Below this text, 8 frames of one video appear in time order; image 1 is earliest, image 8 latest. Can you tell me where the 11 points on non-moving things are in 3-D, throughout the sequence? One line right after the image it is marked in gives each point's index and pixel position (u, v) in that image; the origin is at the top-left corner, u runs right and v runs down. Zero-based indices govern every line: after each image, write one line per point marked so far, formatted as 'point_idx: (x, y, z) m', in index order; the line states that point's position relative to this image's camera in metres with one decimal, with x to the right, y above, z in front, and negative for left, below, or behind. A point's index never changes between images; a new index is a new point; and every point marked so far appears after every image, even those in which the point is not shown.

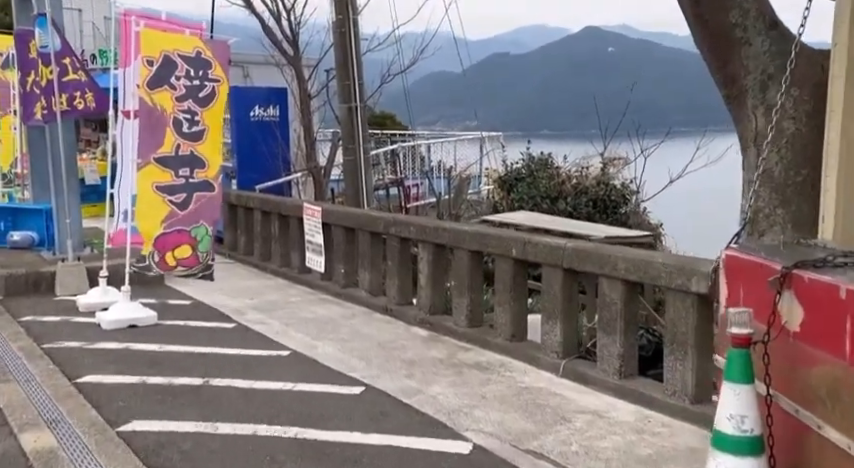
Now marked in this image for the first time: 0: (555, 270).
0: (+0.8, -0.2, +5.9) m
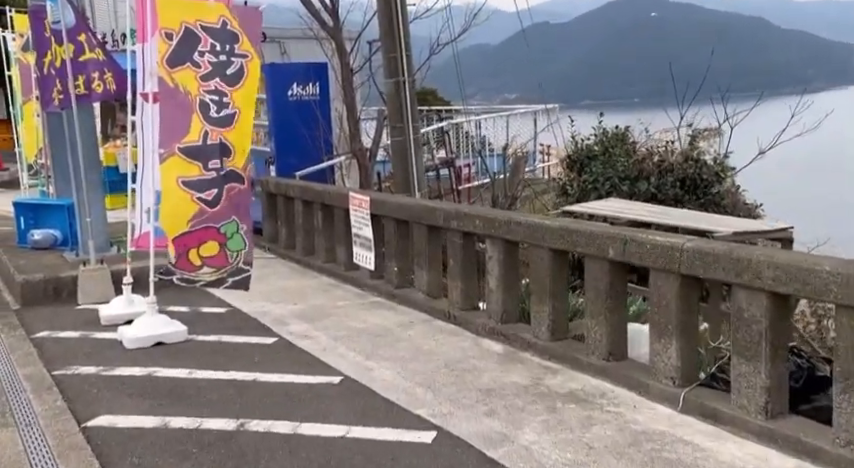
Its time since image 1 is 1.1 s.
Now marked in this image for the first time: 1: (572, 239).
0: (+1.2, -0.2, +4.8) m
1: (+0.8, 0.0, +5.5) m
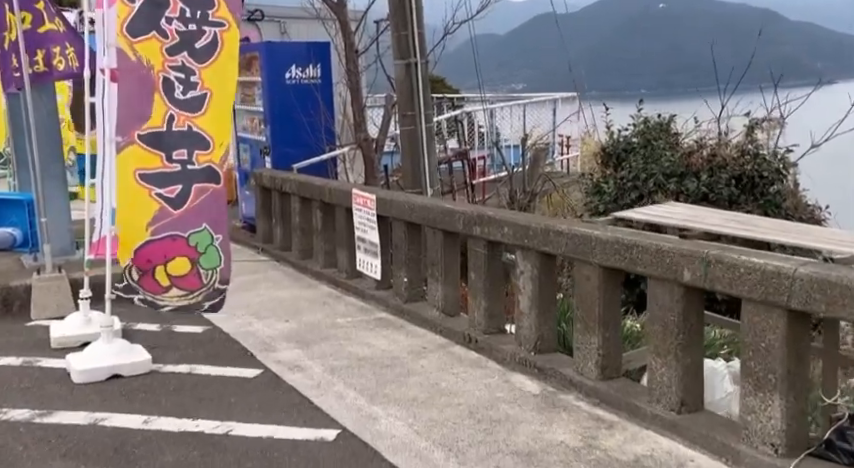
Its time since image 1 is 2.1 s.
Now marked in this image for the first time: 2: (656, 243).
0: (+1.3, -0.3, +3.6) m
1: (+0.9, -0.1, +4.4) m
2: (+1.0, 0.0, +4.2) m
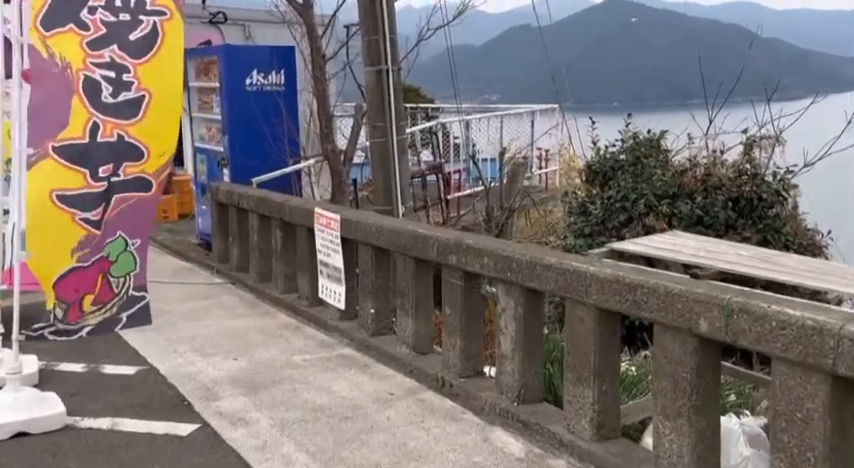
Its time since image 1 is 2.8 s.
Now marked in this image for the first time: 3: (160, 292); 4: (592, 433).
0: (+1.2, -0.4, +3.0) m
1: (+0.8, -0.2, +3.7) m
2: (+0.9, -0.2, +3.6) m
3: (-2.3, -0.6, +8.3) m
4: (+0.7, -0.8, +4.0) m
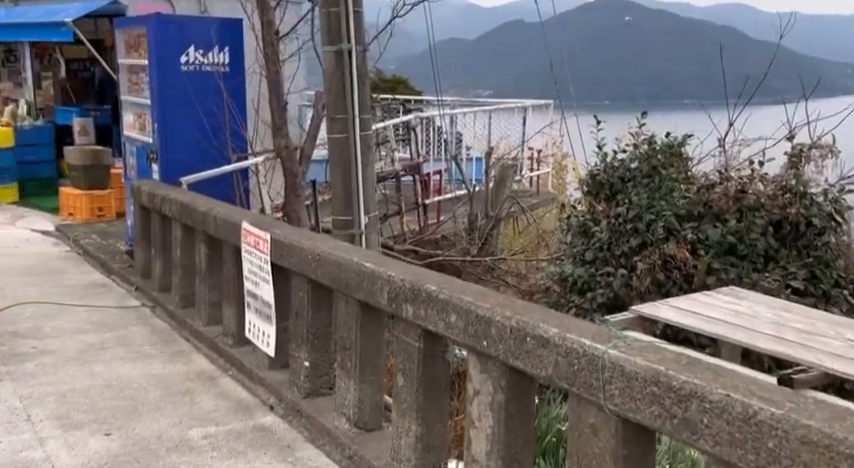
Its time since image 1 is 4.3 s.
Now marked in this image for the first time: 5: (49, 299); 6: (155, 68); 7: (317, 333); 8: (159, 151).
0: (+1.0, -0.6, +1.5) m
1: (+0.6, -0.4, +2.3) m
2: (+0.7, -0.4, +2.1) m
3: (-2.6, -0.6, +6.8) m
4: (+0.5, -1.0, +2.6) m
5: (-3.0, -0.5, +7.7) m
6: (-2.2, +1.3, +7.7) m
7: (-0.5, -0.5, +4.6) m
8: (-2.2, +0.7, +7.9) m
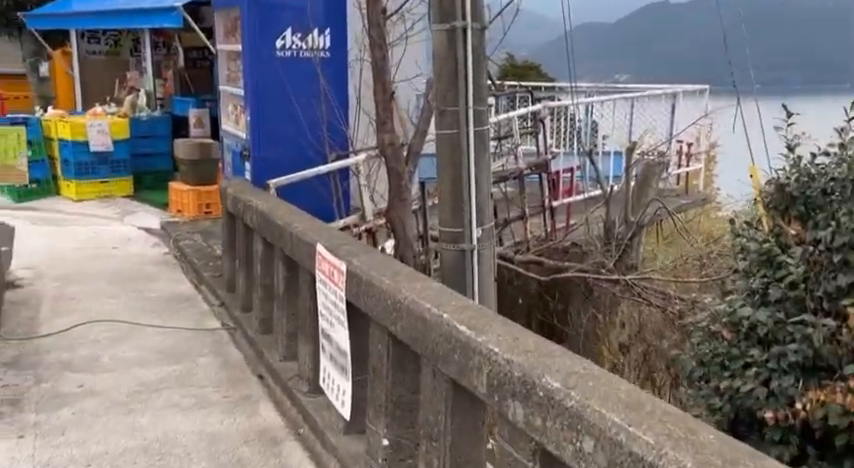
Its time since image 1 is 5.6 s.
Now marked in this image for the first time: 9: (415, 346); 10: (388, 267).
0: (+1.0, -0.8, +0.1) m
1: (+0.7, -0.6, +0.9) m
2: (+0.8, -0.5, +0.7) m
3: (-1.8, -0.7, +5.8) m
4: (+0.6, -1.2, +1.2) m
5: (-2.1, -0.6, +6.8) m
6: (-1.3, +1.3, +6.7) m
7: (-0.1, -0.6, +3.3) m
8: (-1.3, +0.6, +6.9) m
9: (0.0, -0.3, +3.0) m
10: (-0.2, -0.1, +3.8) m
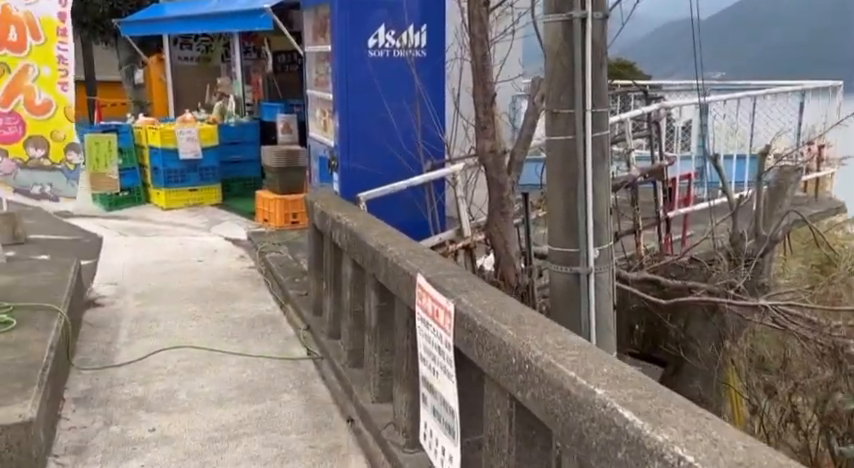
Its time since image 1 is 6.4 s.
0: (+1.1, -0.9, -0.7) m
1: (+0.9, -0.7, +0.2) m
2: (+0.9, -0.6, 0.0) m
3: (-1.2, -0.8, +5.3) m
4: (+0.8, -1.3, +0.5) m
5: (-1.5, -0.7, +6.2) m
6: (-0.6, +1.1, +6.1) m
7: (+0.3, -0.7, +2.7) m
8: (-0.6, +0.5, +6.3) m
9: (+0.3, -0.5, +2.3) m
10: (+0.3, -0.2, +3.1) m
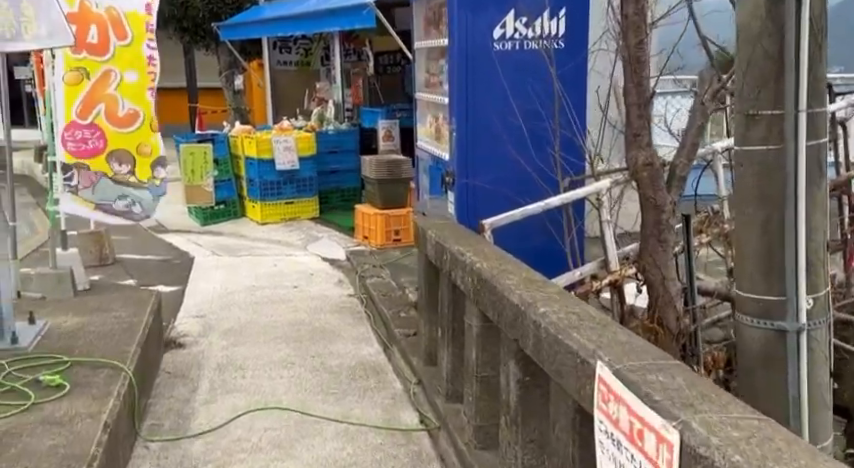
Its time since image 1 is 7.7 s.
0: (+1.1, -1.1, -2.0) m
1: (+1.0, -0.9, -1.1) m
2: (+1.0, -0.8, -1.3) m
3: (-0.6, -1.0, +4.2) m
4: (+0.9, -1.4, -0.8) m
5: (-0.7, -0.9, +5.1) m
6: (+0.1, +0.9, +4.9) m
7: (+0.6, -0.9, +1.4) m
8: (+0.1, +0.3, +5.1) m
9: (+0.6, -0.6, +1.0) m
10: (+0.7, -0.4, +1.9) m
